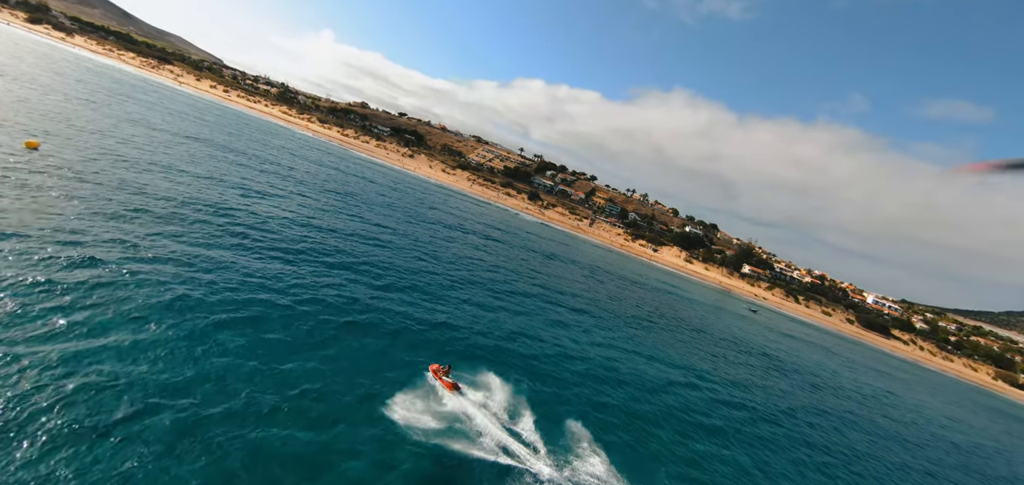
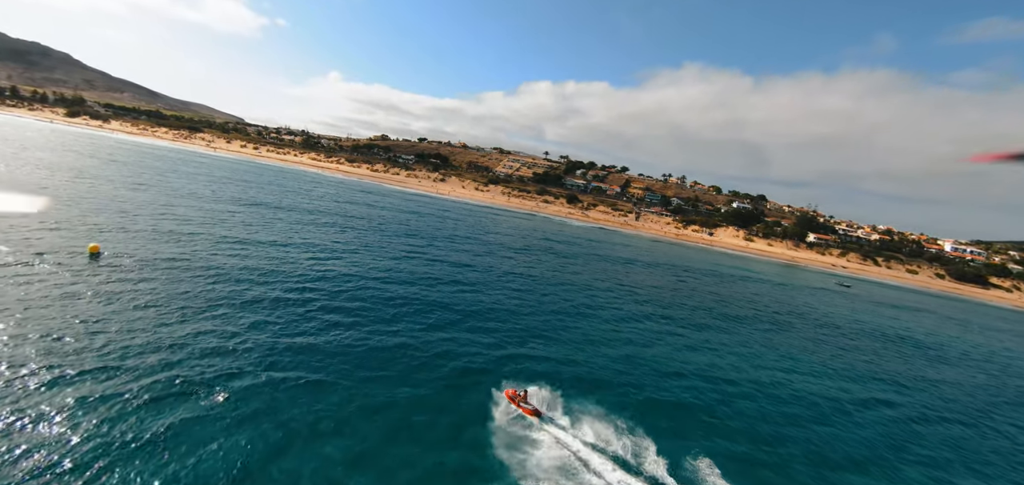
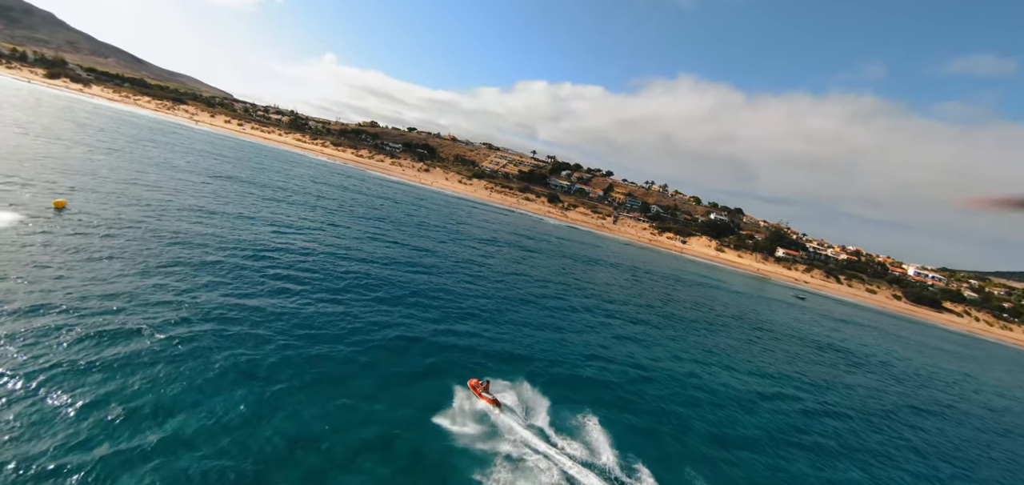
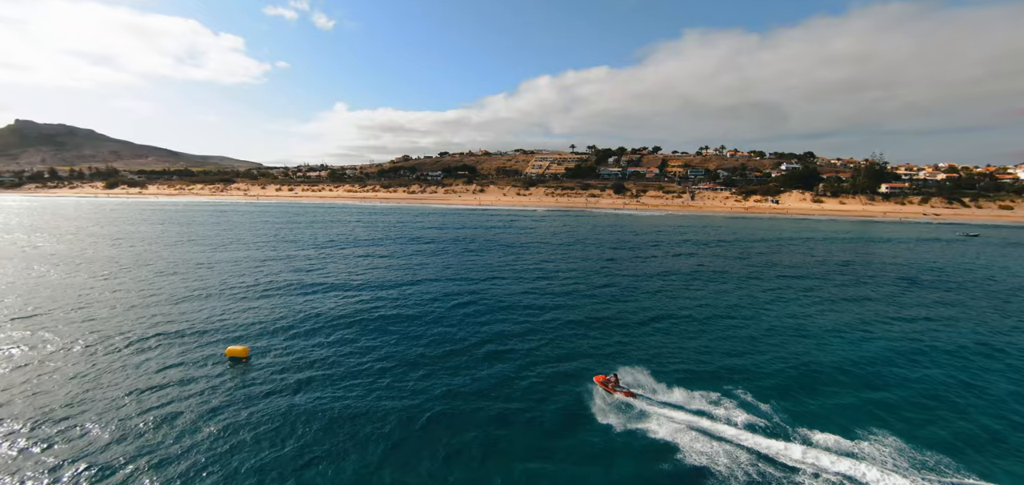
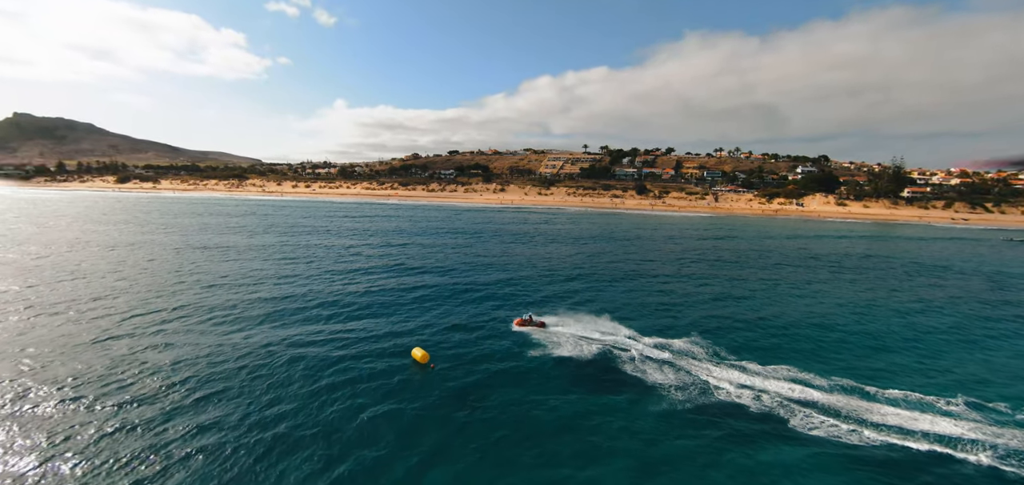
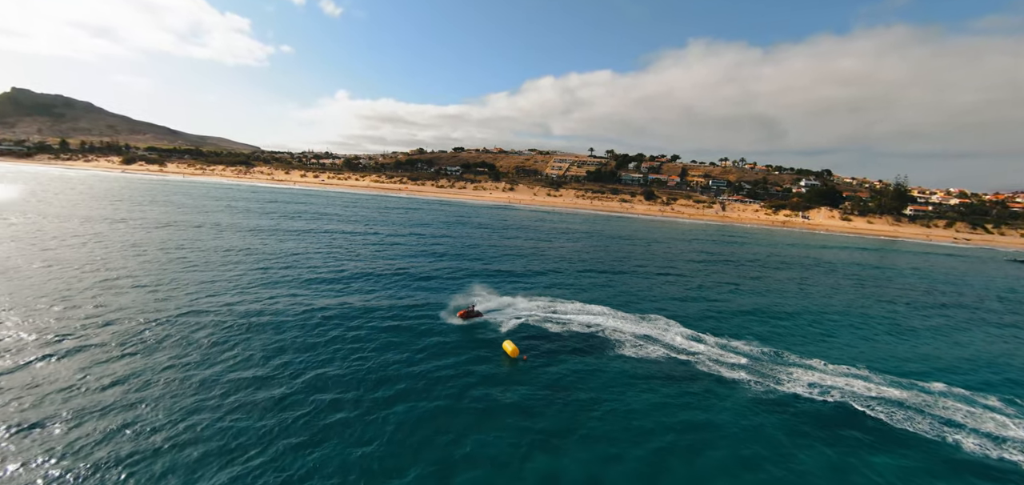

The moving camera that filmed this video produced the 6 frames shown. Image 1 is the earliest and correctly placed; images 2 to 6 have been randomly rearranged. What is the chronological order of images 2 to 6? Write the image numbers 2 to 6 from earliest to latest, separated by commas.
3, 2, 4, 5, 6
